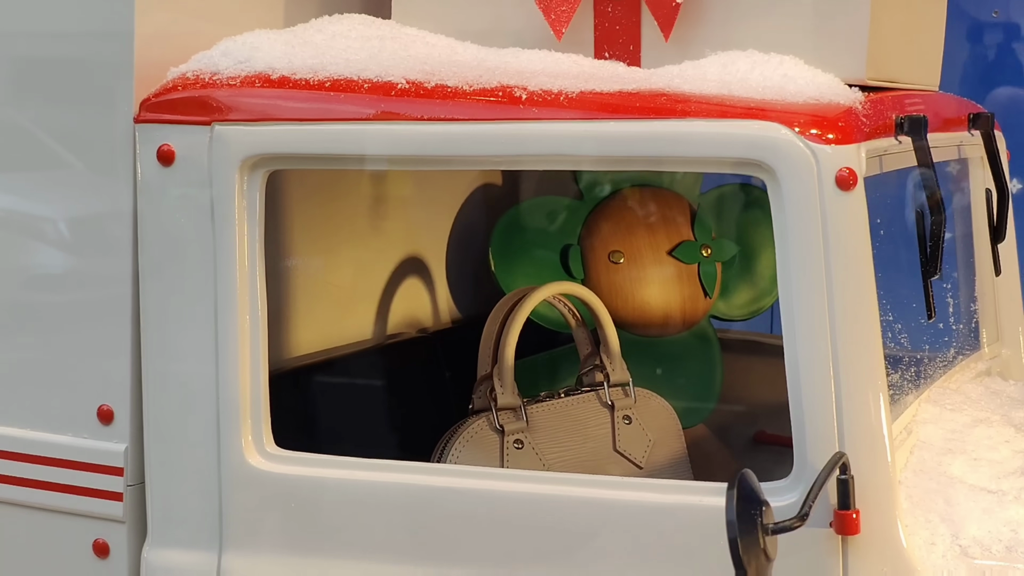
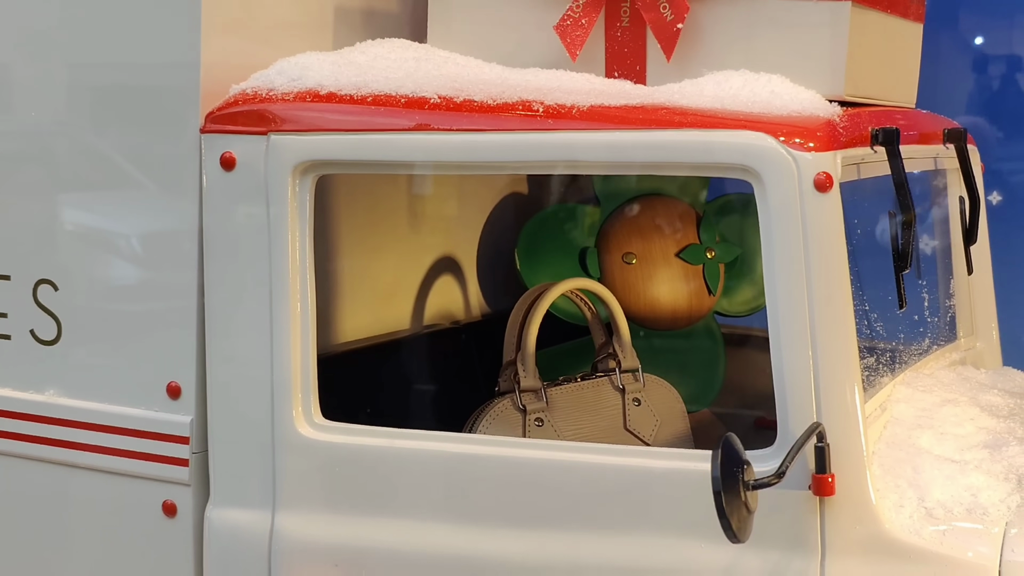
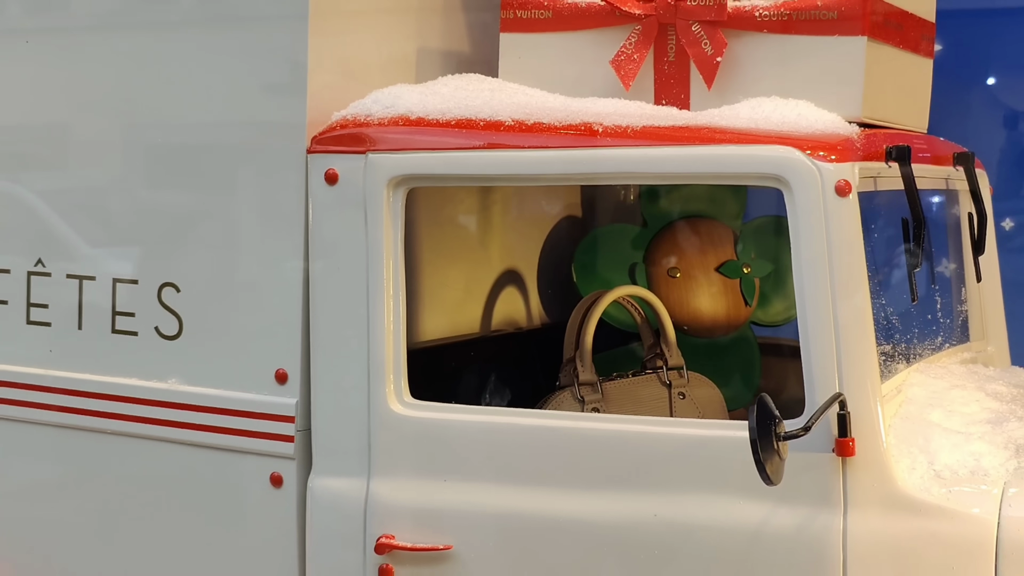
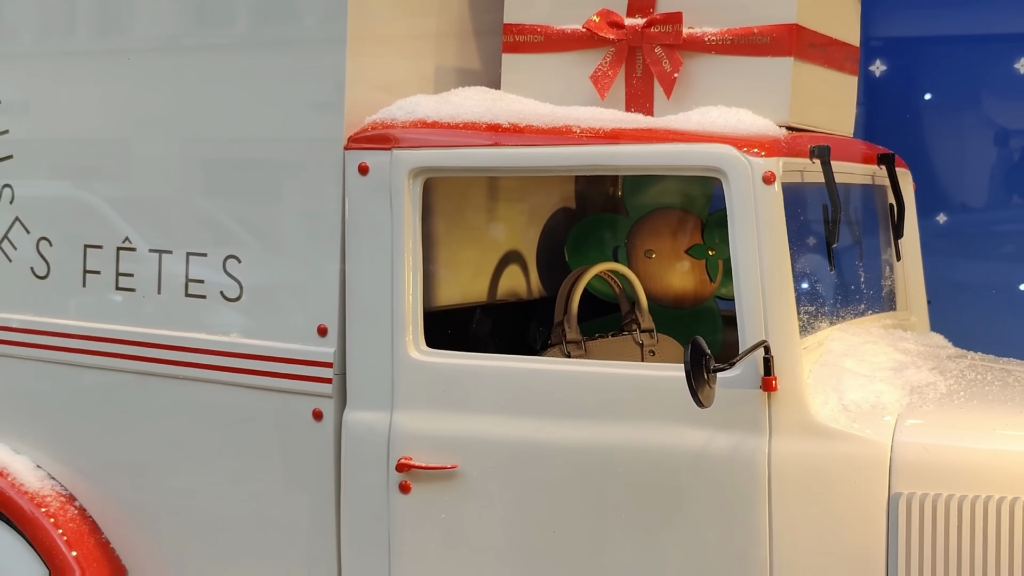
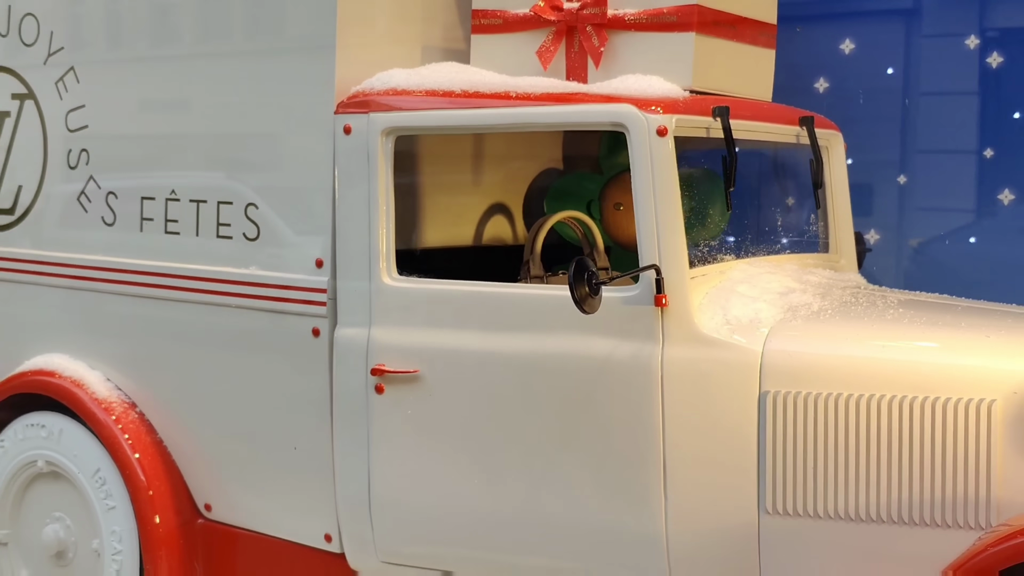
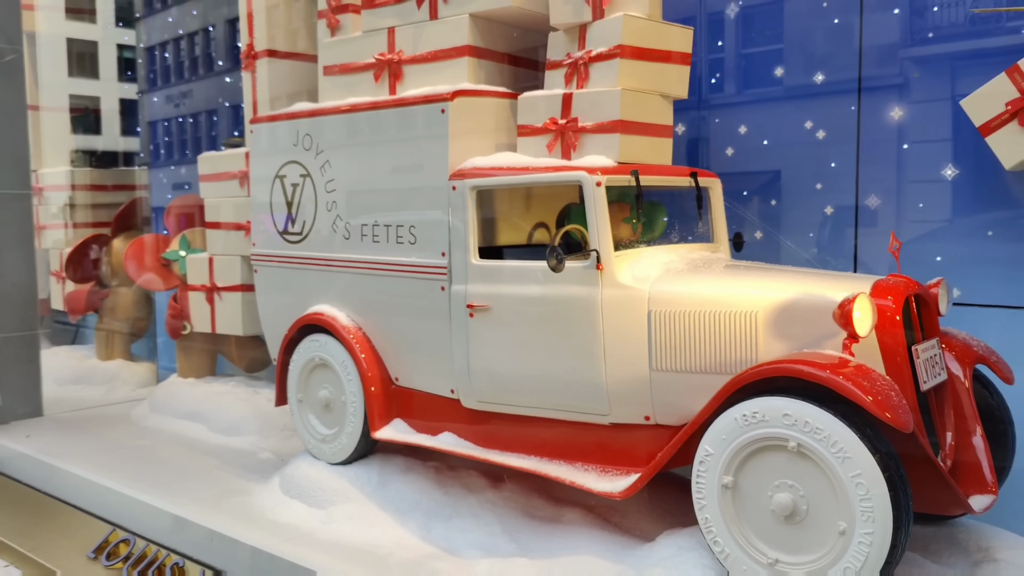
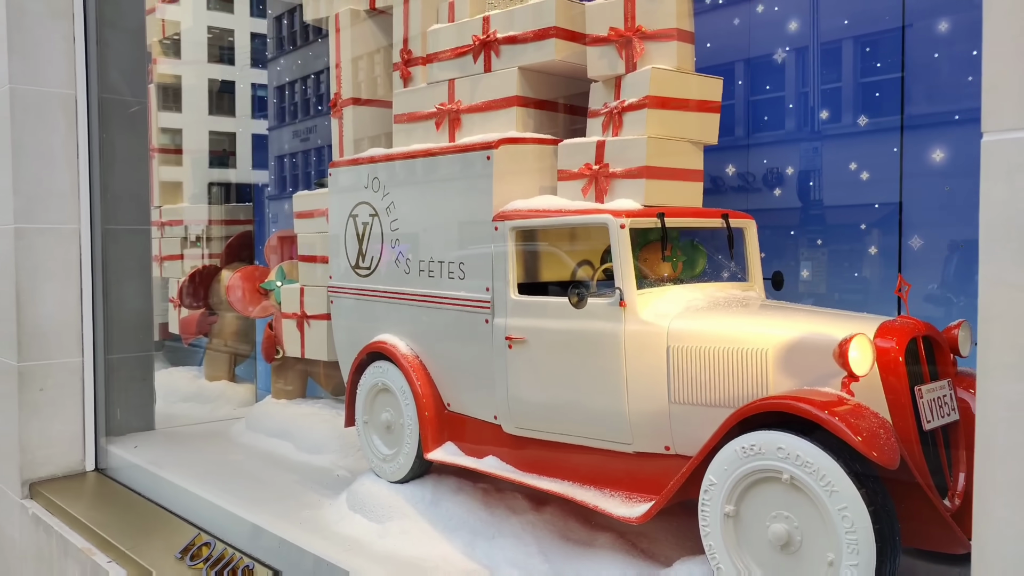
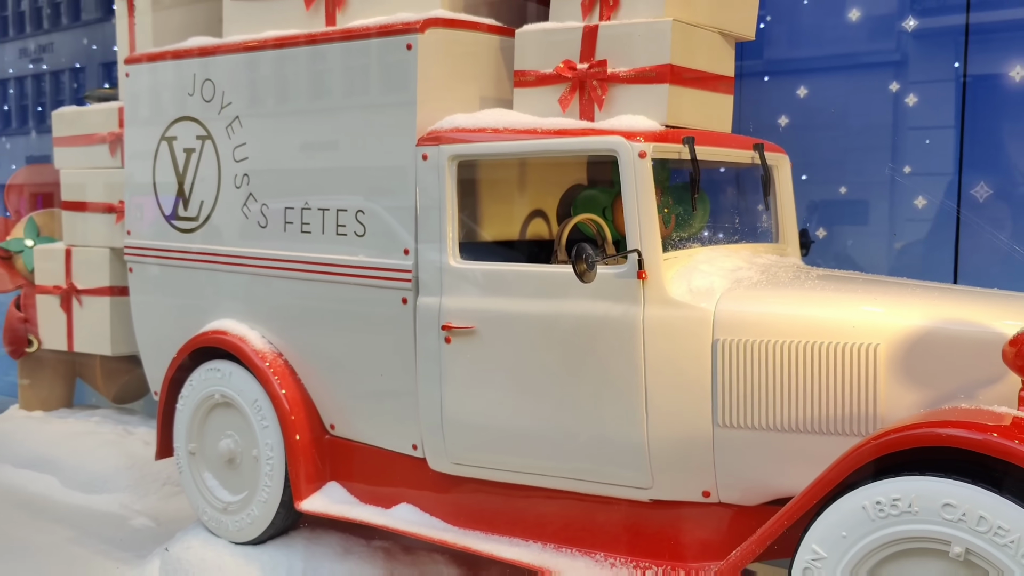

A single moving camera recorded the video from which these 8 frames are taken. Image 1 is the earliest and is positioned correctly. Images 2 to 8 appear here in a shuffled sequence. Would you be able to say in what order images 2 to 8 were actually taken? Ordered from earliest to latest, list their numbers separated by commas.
2, 3, 4, 5, 8, 6, 7
